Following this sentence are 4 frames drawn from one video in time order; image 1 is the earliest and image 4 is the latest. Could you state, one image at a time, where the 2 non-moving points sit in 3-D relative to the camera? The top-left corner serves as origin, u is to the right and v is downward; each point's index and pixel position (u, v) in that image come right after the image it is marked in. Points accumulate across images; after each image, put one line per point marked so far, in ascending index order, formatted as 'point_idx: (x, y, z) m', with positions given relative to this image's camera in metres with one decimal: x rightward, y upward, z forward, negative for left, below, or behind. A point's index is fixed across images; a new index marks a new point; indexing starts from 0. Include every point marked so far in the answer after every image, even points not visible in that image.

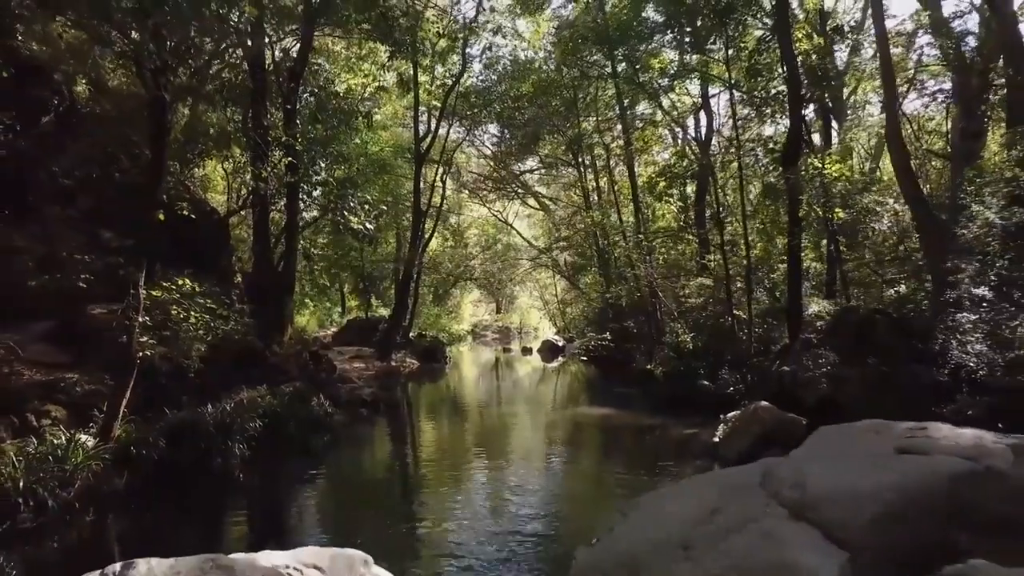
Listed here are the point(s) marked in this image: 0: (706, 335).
0: (+4.3, -1.0, +15.8) m
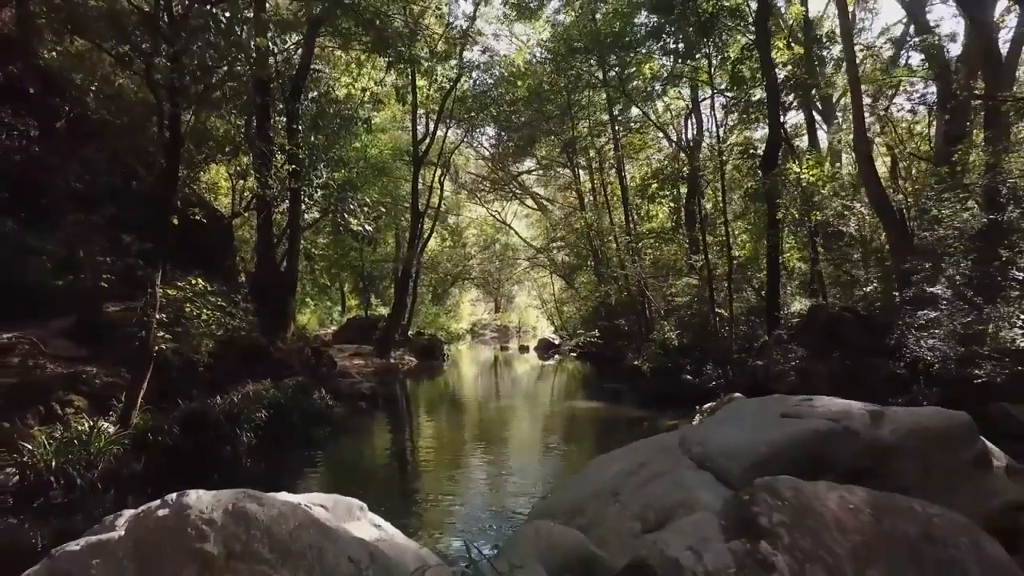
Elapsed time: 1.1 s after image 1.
0: (+4.1, -1.0, +16.5) m
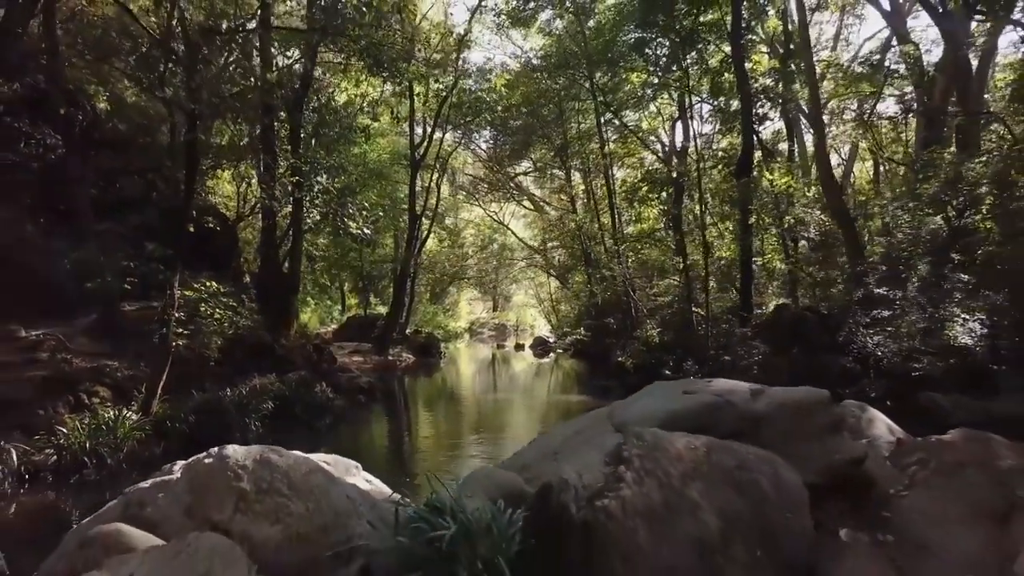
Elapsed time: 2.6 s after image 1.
0: (+3.9, -1.0, +17.4) m
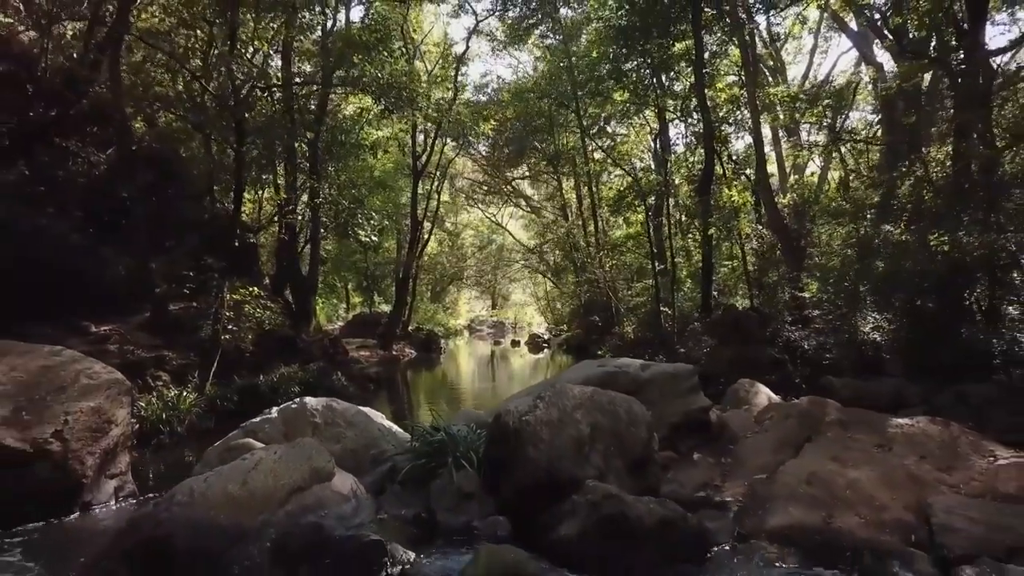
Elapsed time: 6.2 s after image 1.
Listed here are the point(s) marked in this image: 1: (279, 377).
0: (+3.7, -1.1, +19.5) m
1: (-4.5, -1.7, +13.6) m
